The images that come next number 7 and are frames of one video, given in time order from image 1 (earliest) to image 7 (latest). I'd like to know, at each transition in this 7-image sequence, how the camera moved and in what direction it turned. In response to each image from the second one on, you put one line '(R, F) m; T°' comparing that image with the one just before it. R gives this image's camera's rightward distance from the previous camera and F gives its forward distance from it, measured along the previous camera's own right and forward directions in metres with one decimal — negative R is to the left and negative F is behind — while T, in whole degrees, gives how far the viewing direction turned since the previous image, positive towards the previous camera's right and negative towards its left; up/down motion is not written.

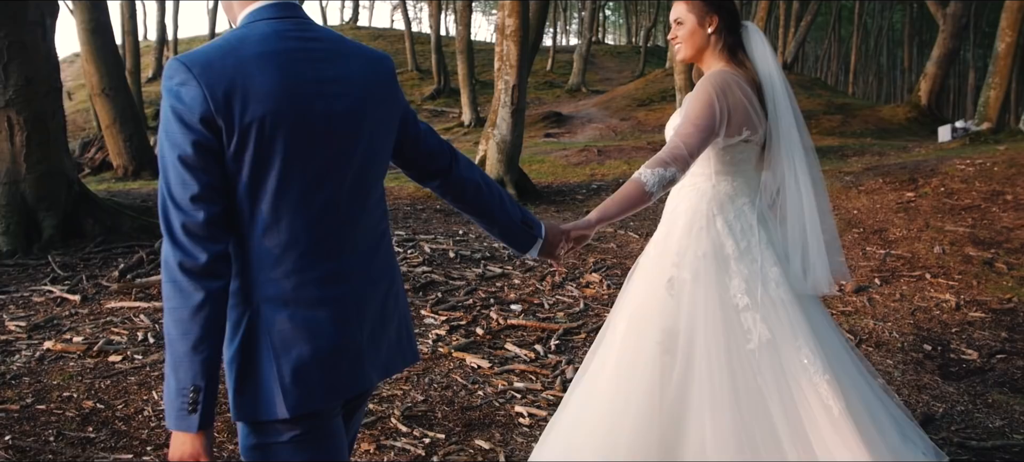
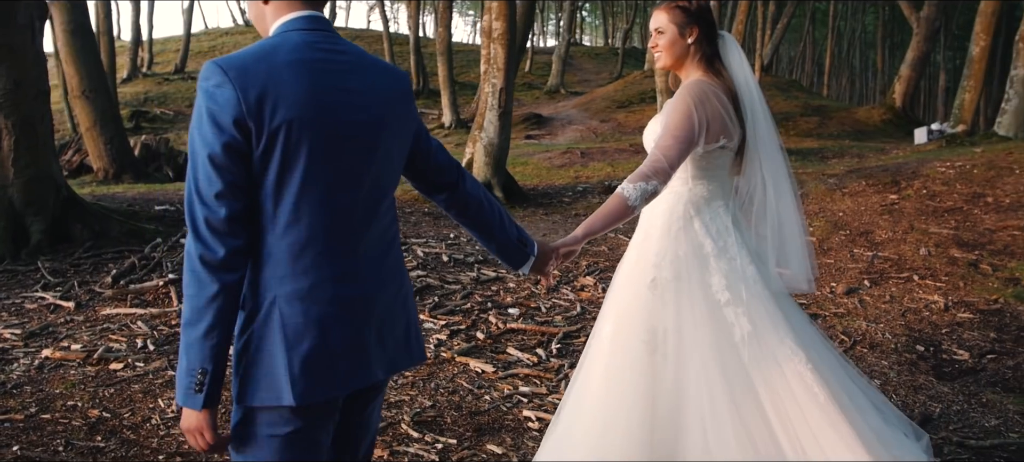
(-0.2, 0.0) m; +2°
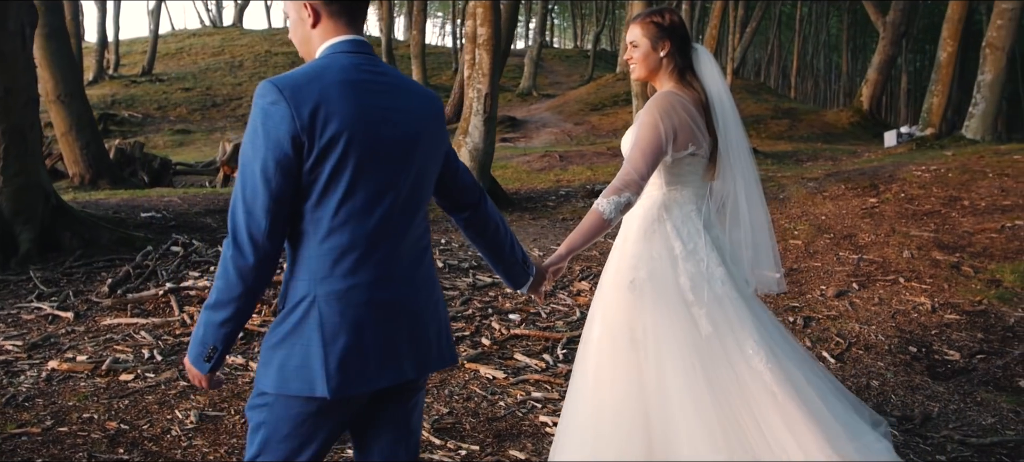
(-0.3, -0.1) m; +2°
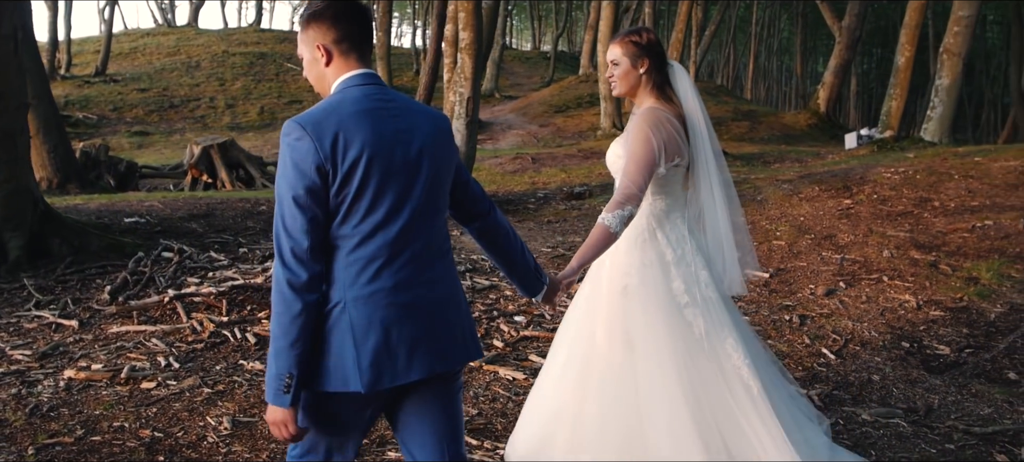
(-0.4, -0.1) m; +3°
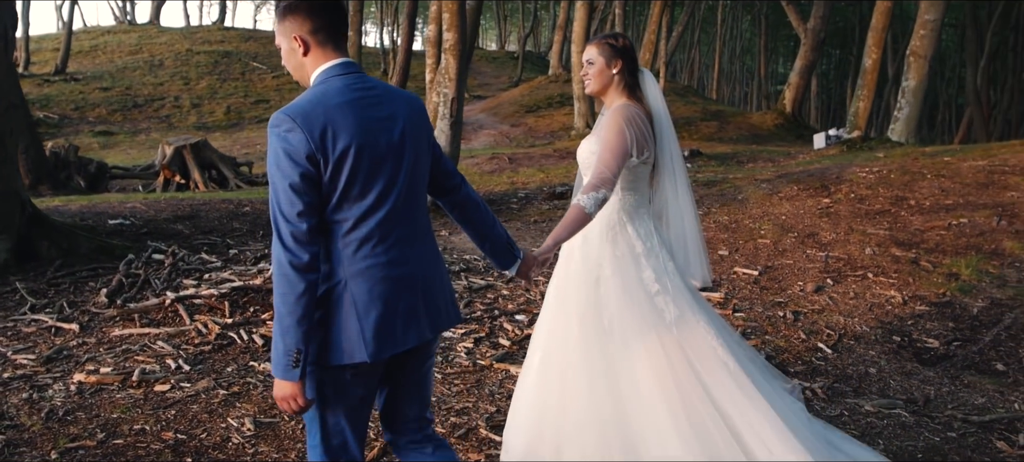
(-0.3, -0.1) m; +3°
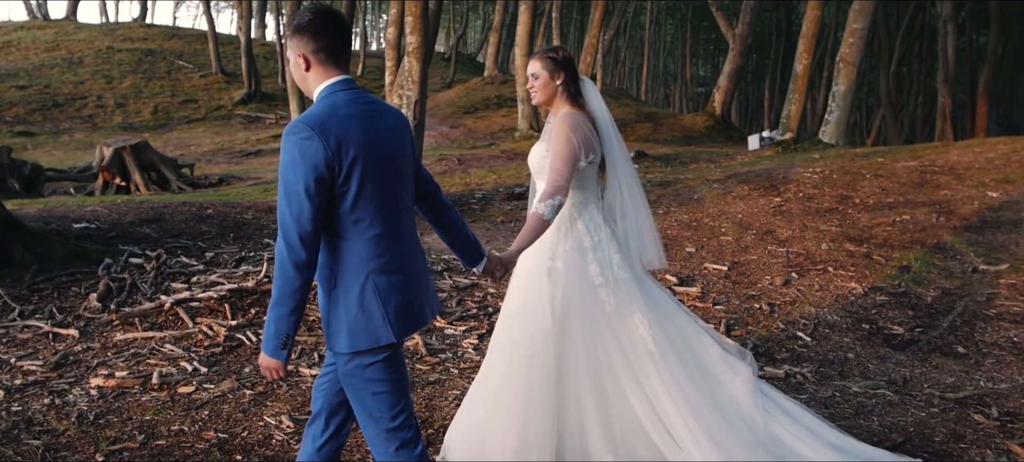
(-0.6, -0.2) m; +6°
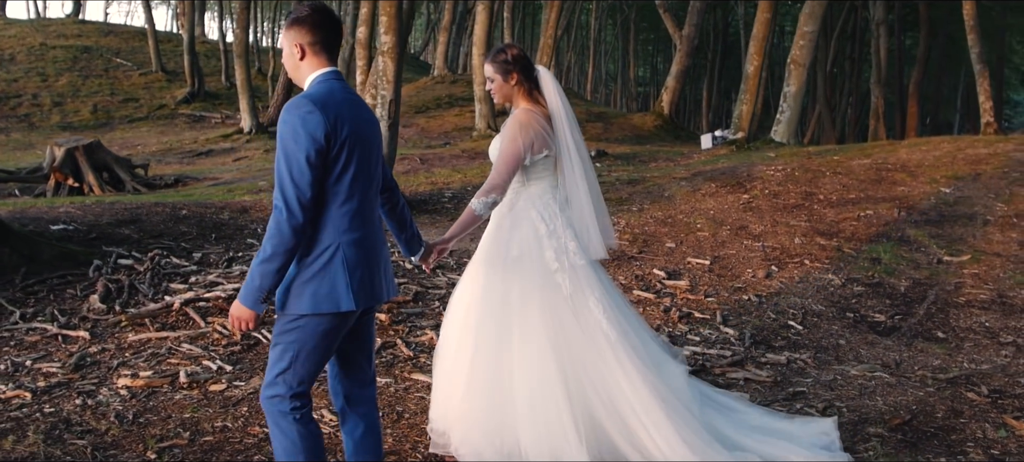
(-0.5, -0.2) m; +4°
